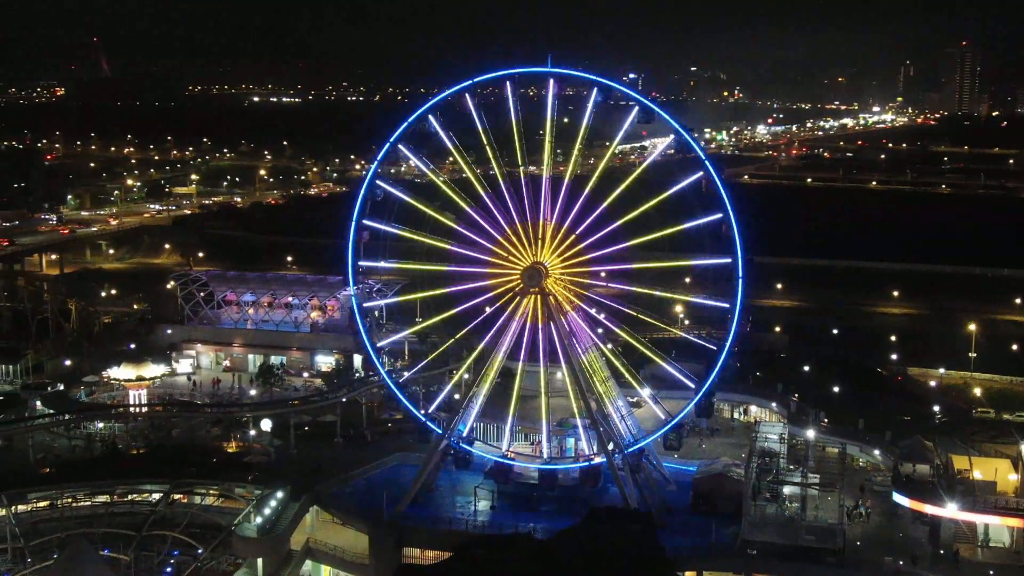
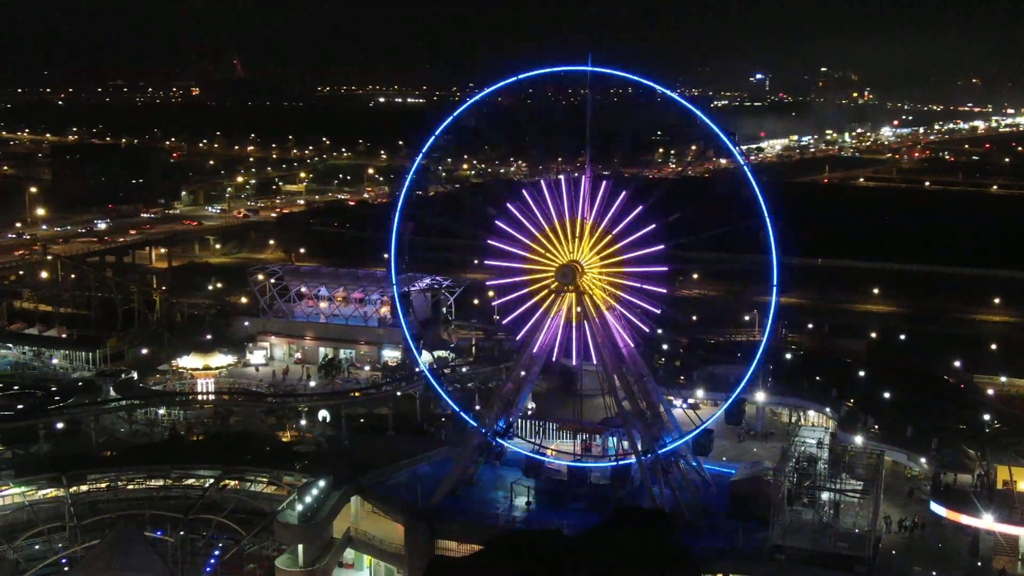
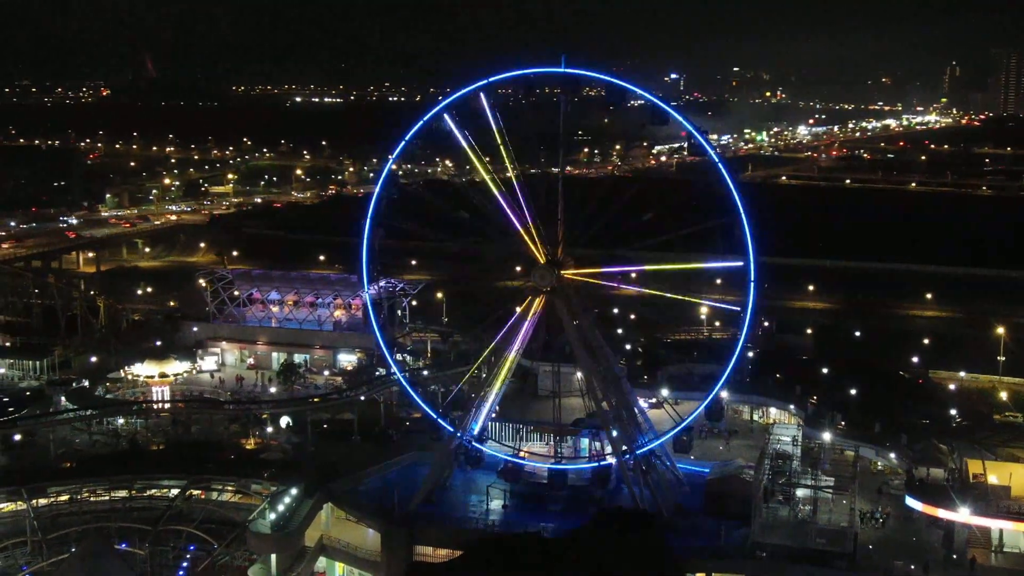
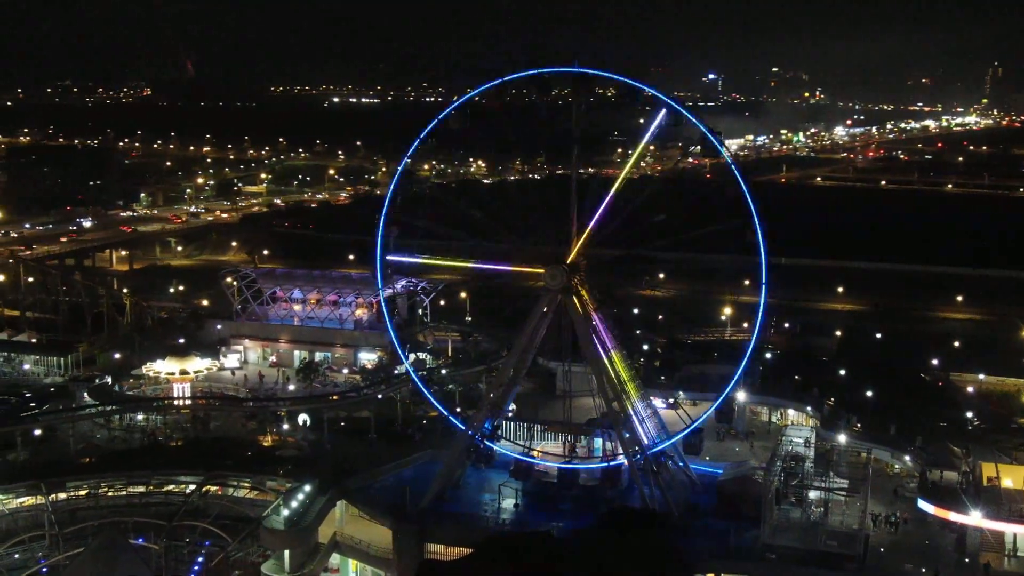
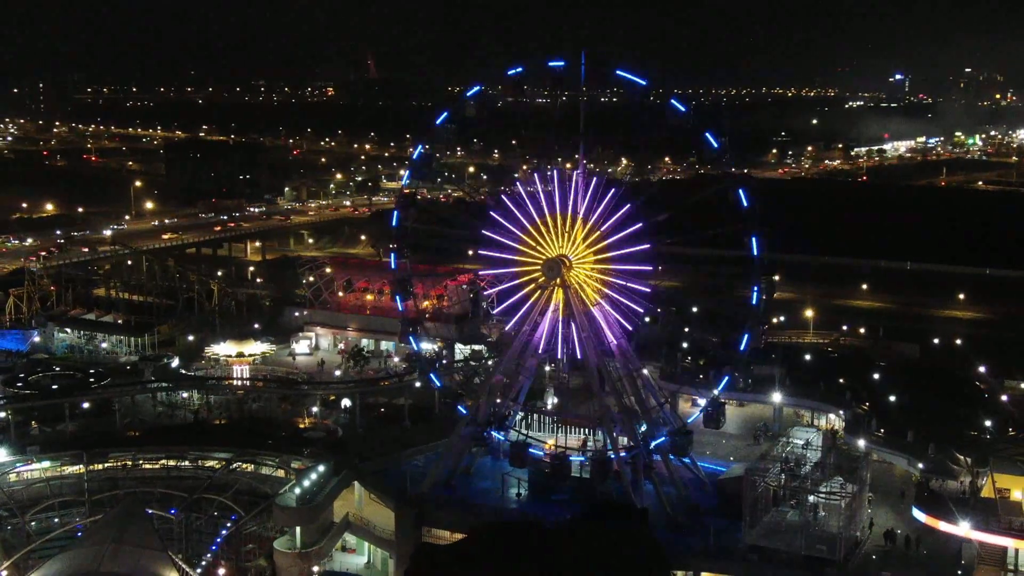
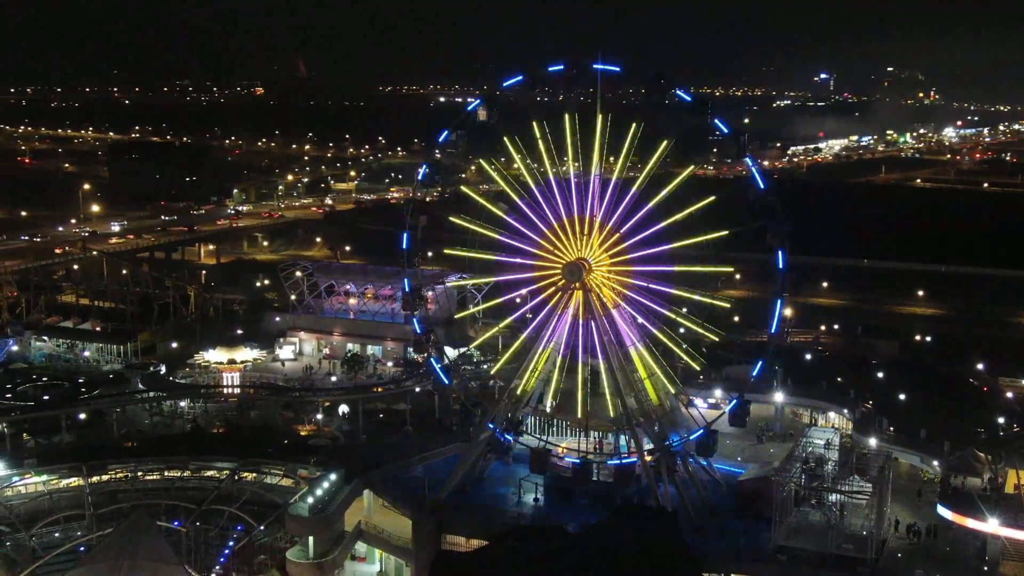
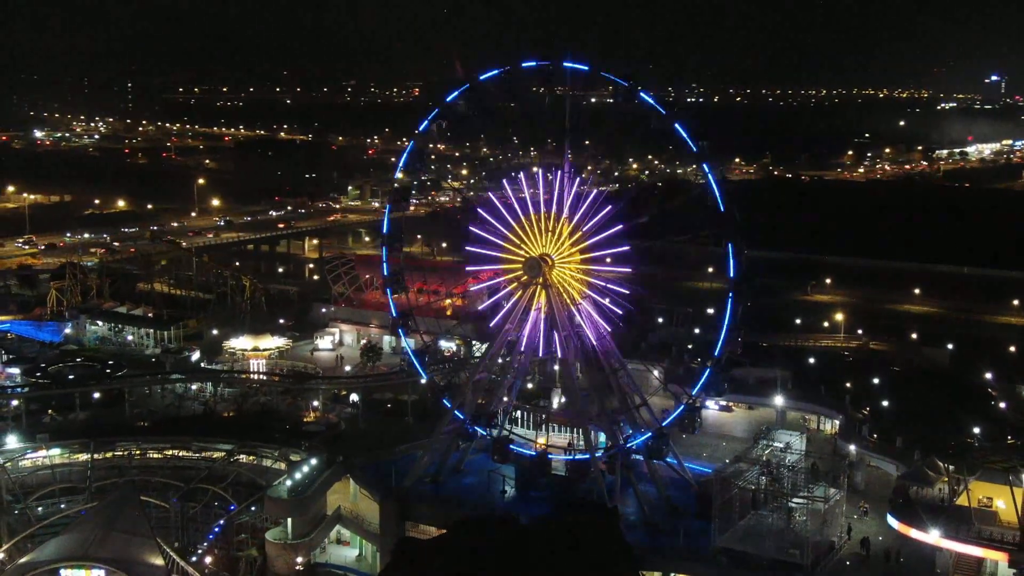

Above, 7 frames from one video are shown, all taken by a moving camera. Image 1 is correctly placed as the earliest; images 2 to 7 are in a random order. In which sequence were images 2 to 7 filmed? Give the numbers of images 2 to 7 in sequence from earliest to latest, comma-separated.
3, 4, 2, 6, 5, 7
